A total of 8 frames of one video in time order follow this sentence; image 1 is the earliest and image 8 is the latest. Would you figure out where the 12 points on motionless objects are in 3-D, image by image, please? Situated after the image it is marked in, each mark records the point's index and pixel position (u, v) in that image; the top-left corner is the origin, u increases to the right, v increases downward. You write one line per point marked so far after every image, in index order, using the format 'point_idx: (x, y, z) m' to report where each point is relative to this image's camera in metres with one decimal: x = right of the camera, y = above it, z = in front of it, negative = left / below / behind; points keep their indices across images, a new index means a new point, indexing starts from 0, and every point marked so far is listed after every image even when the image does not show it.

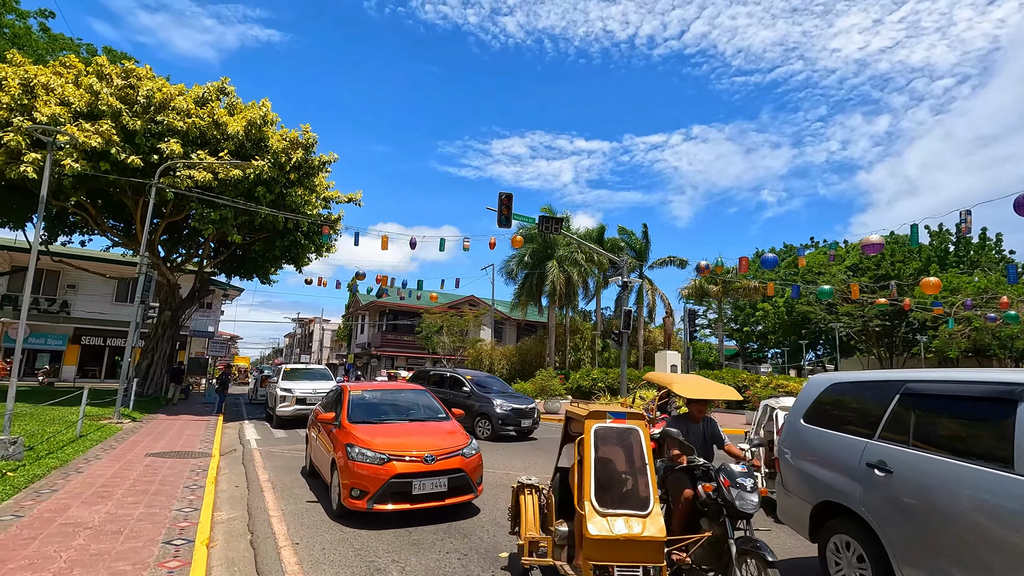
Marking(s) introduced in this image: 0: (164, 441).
0: (-8.0, -3.5, +12.3) m
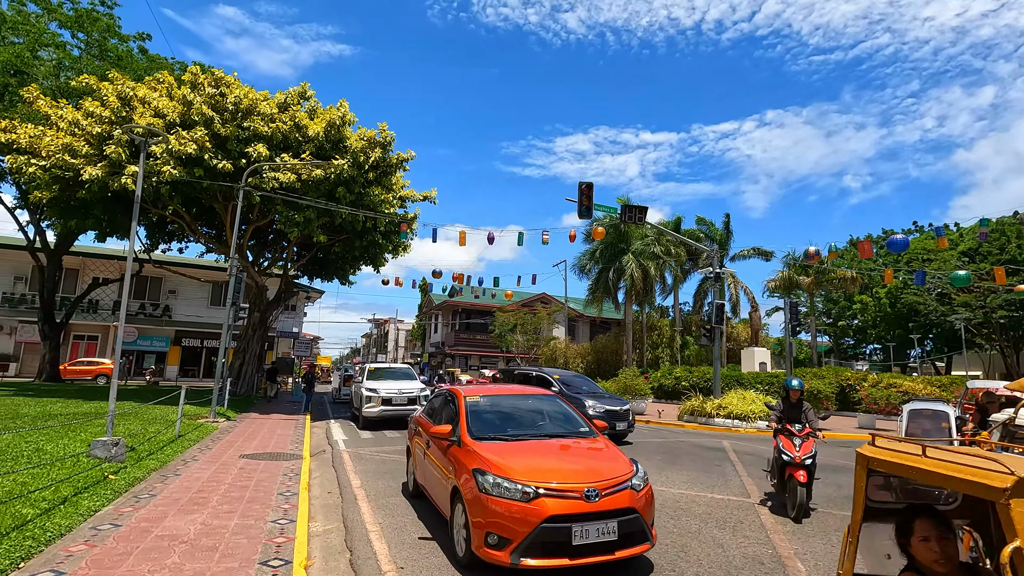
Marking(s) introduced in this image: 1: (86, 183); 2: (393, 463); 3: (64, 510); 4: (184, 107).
0: (-5.8, -3.5, +12.2) m
1: (-14.3, +3.5, +18.0) m
2: (-2.4, -3.5, +10.8) m
3: (-4.8, -2.4, +5.7) m
4: (-11.2, +6.2, +18.4) m
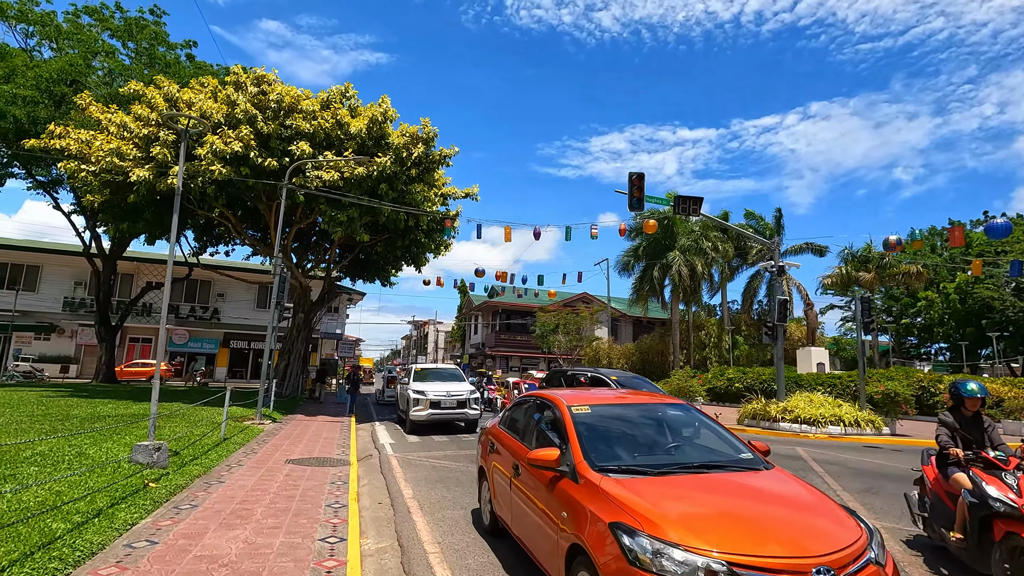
0: (-4.6, -3.4, +11.8) m
1: (-12.8, +3.5, +18.1) m
2: (-1.3, -3.4, +10.1) m
3: (-4.0, -2.3, +5.2) m
4: (-9.7, +6.2, +18.3) m
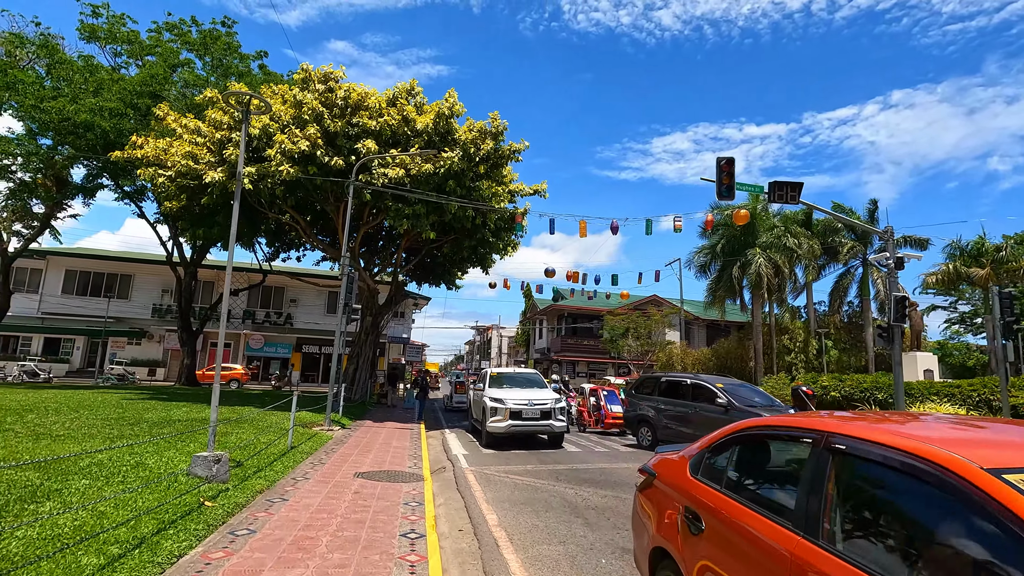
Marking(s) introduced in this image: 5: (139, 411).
0: (-2.9, -3.4, +10.9) m
1: (-10.3, +3.3, +18.2) m
2: (+0.3, -3.3, +8.9) m
3: (-3.0, -2.2, +4.3) m
4: (-7.3, +6.1, +18.1) m
5: (-9.2, -3.0, +13.2) m
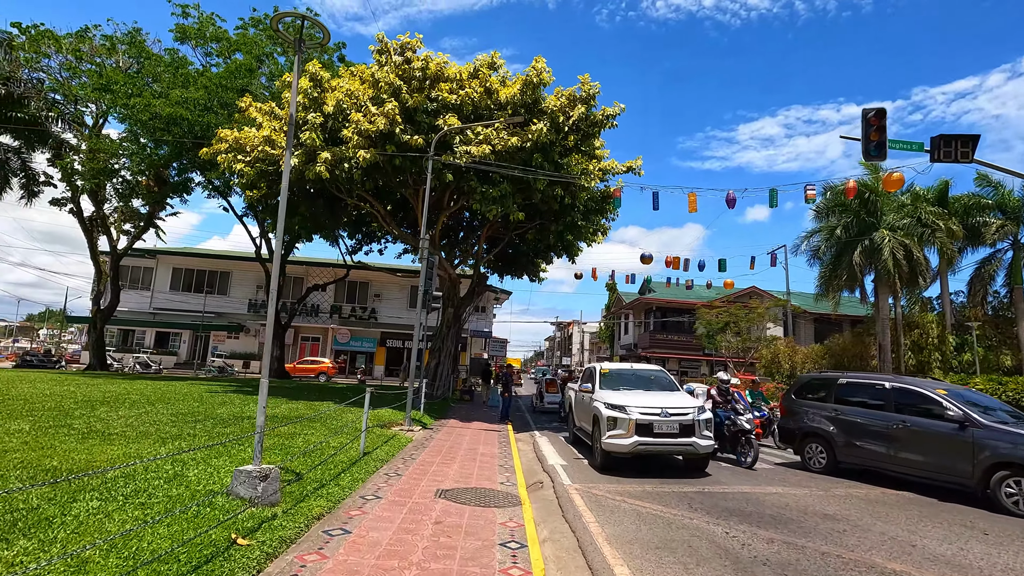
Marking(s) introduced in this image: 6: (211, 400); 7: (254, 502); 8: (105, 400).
0: (-1.0, -3.0, +9.2) m
1: (-7.4, +3.7, +17.5) m
2: (+1.8, -2.9, +6.8) m
3: (-2.1, -1.9, +2.7) m
4: (-4.4, +6.5, +16.9) m
5: (-6.9, -2.7, +12.5) m
6: (-7.8, -2.9, +14.0) m
7: (-2.5, -2.1, +5.2) m
8: (-9.3, -2.5, +12.3) m
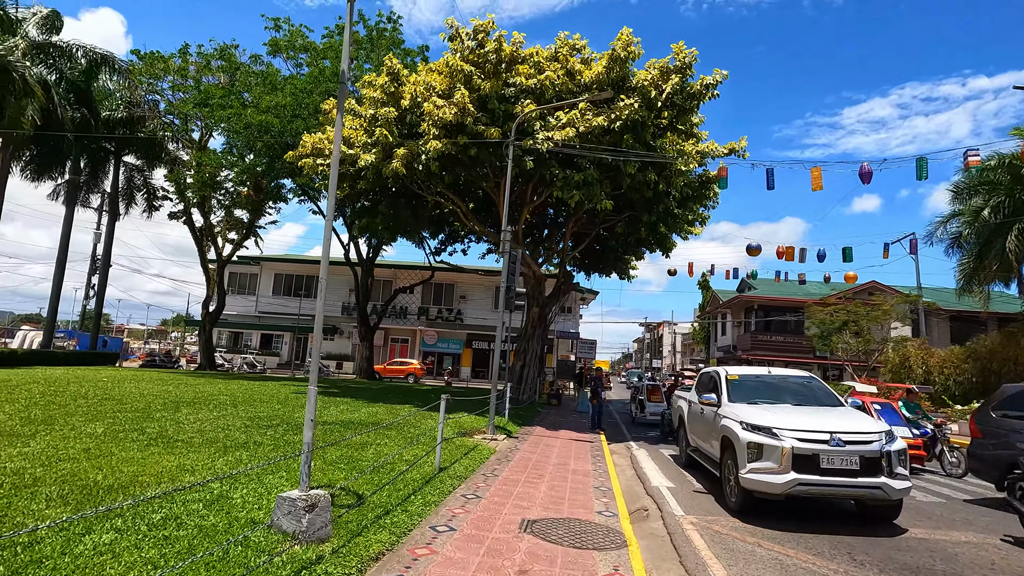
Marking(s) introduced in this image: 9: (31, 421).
0: (+0.5, -2.9, +8.0) m
1: (-4.7, +3.7, +17.2) m
2: (+2.8, -2.8, +5.1) m
3: (-1.7, -1.7, +1.7) m
4: (-1.8, +6.5, +16.1) m
5: (-4.9, -2.7, +12.1) m
6: (-5.6, -2.9, +13.8) m
7: (-1.7, -2.0, +4.3) m
8: (-7.3, -2.6, +12.3) m
9: (-7.2, -2.0, +8.0) m
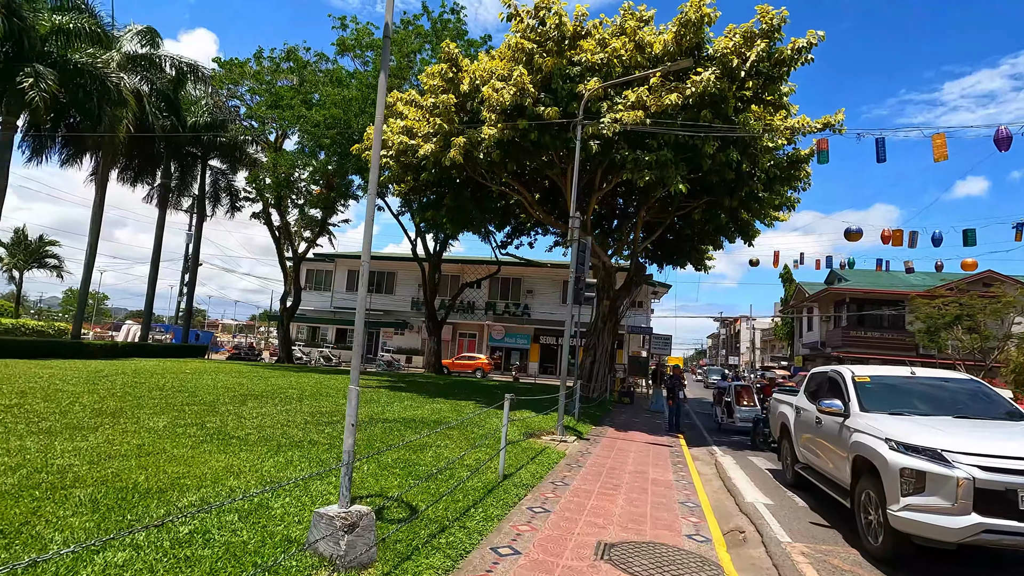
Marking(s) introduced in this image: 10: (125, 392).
0: (+1.4, -2.7, +7.1) m
1: (-2.6, +3.9, +16.8) m
2: (+3.4, -2.6, +3.9) m
3: (-1.5, -1.6, +1.1) m
4: (+0.1, +6.8, +15.4) m
5: (-3.4, -2.5, +11.8) m
6: (-3.8, -2.8, +13.6) m
7: (-1.2, -1.9, +3.7) m
8: (-5.7, -2.4, +12.3) m
9: (-6.2, -1.9, +8.1) m
10: (-7.5, -2.0, +10.4) m
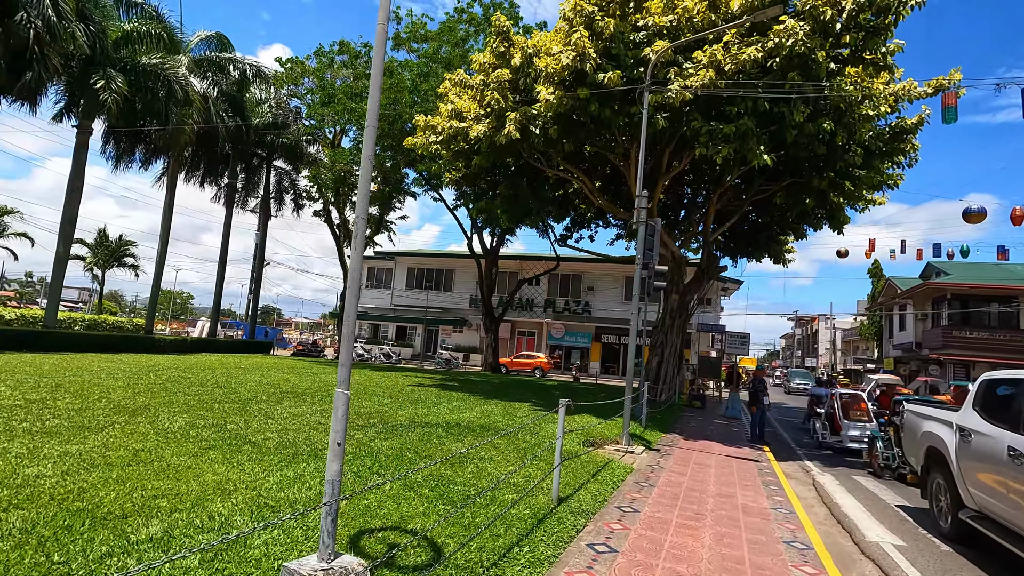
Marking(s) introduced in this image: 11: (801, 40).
0: (+2.0, -2.5, +5.6) m
1: (-0.9, +4.1, +15.7) m
2: (+3.7, -2.4, +2.2) m
3: (-1.6, -1.5, 0.0) m
4: (+1.6, +7.0, +14.0) m
5: (-2.2, -2.4, +10.9) m
6: (-2.5, -2.6, +12.7) m
7: (-1.0, -1.7, +2.5) m
8: (-4.5, -2.2, +11.6) m
9: (-5.4, -1.7, +7.5) m
10: (-6.5, -1.9, +9.9) m
11: (+6.4, +5.3, +11.7) m
